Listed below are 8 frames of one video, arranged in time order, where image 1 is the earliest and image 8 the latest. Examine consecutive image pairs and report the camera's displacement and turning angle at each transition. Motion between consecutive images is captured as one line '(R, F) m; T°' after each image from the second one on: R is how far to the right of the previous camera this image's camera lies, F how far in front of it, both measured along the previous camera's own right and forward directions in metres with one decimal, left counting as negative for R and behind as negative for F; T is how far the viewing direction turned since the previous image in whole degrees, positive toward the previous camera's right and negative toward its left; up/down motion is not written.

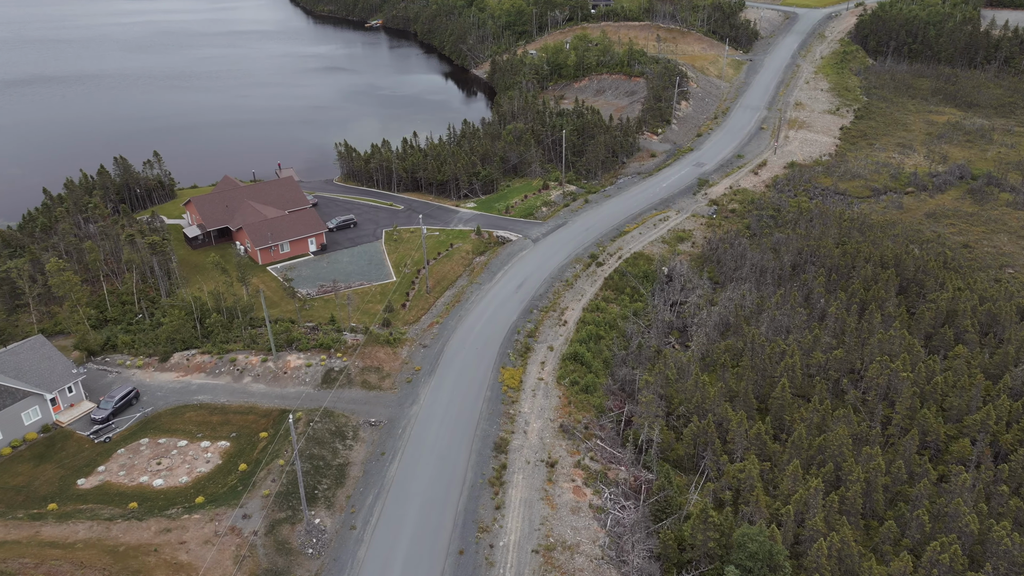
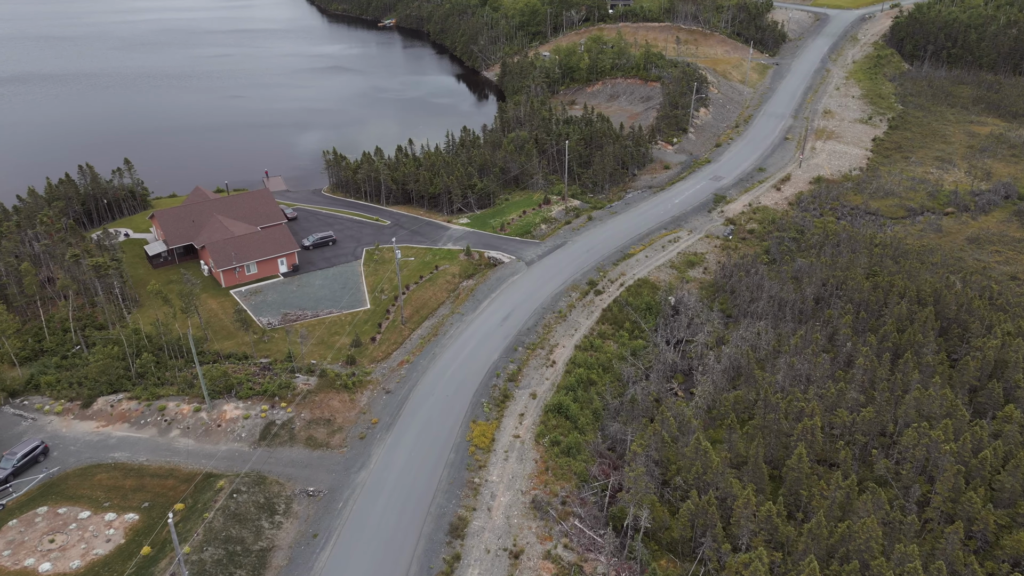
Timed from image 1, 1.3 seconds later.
(+2.3, +5.3) m; -2°
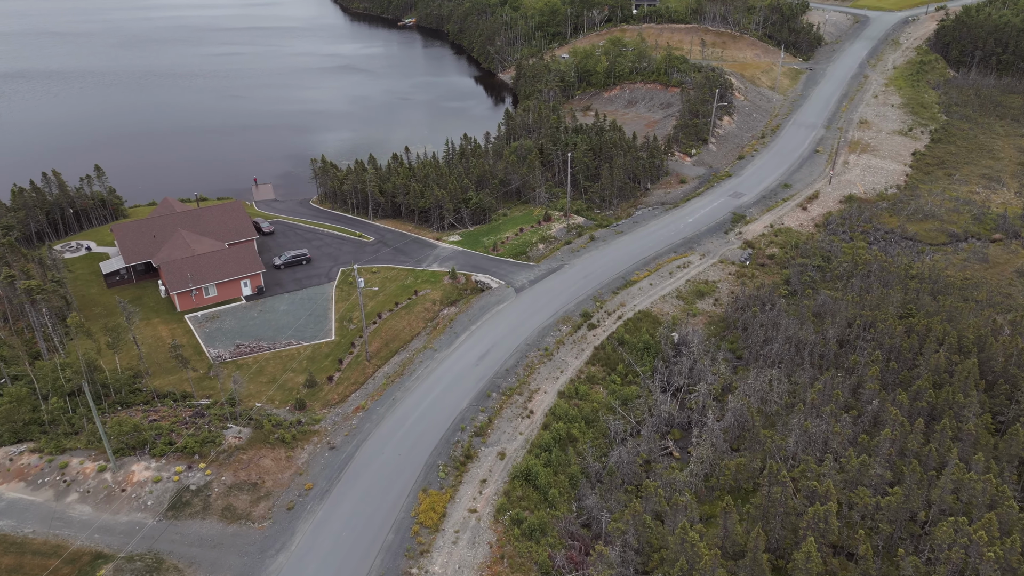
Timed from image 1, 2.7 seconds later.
(+2.7, +5.0) m; -2°
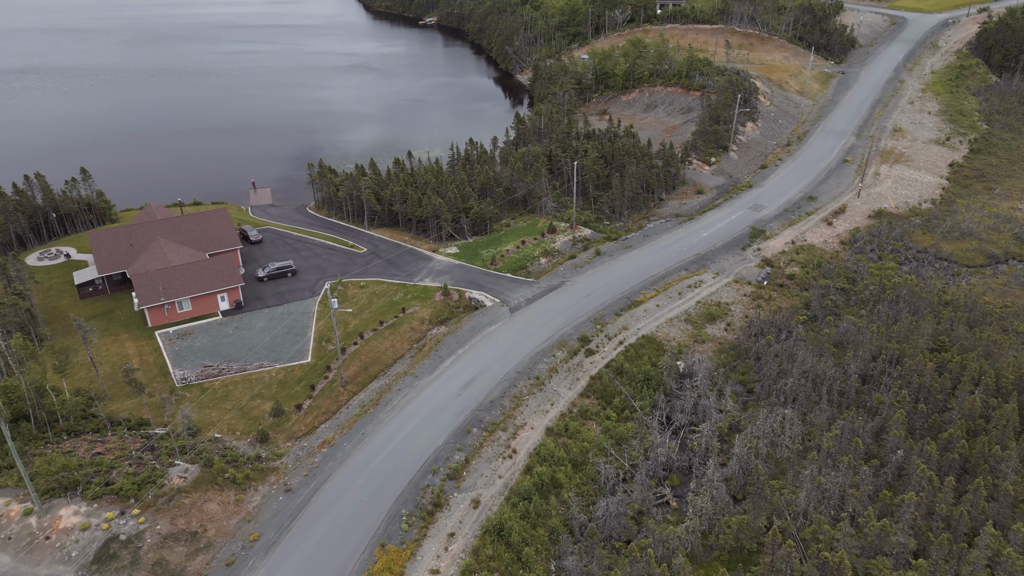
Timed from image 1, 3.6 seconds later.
(+1.9, +3.2) m; -2°
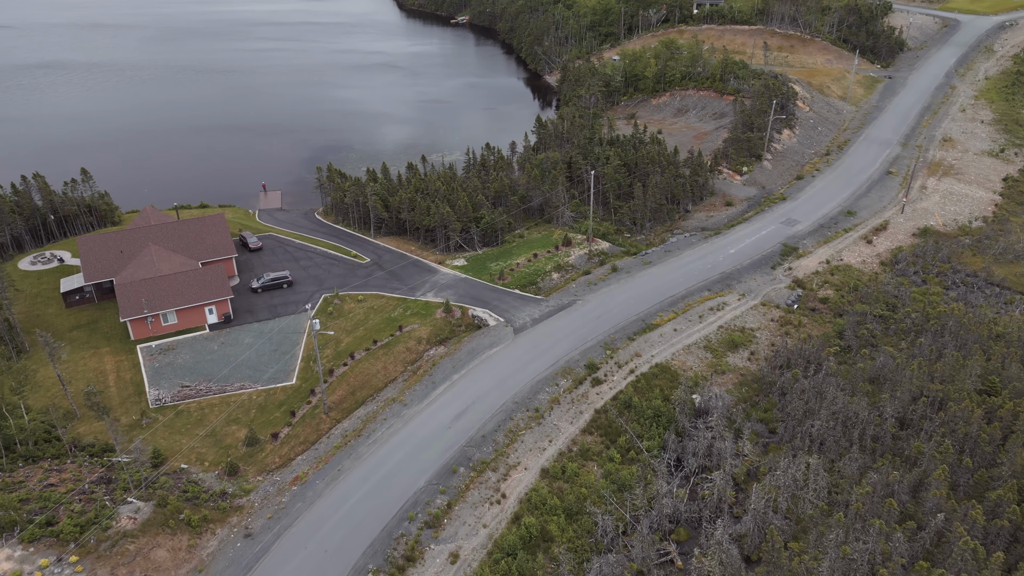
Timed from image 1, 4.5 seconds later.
(+1.6, +3.1) m; -3°
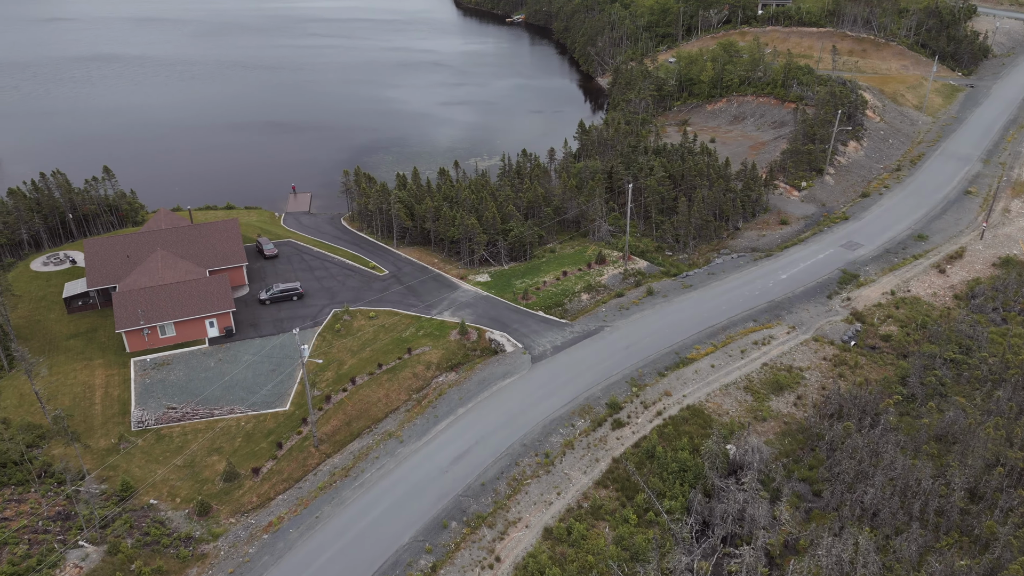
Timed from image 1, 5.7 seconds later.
(+1.7, +3.6) m; -4°
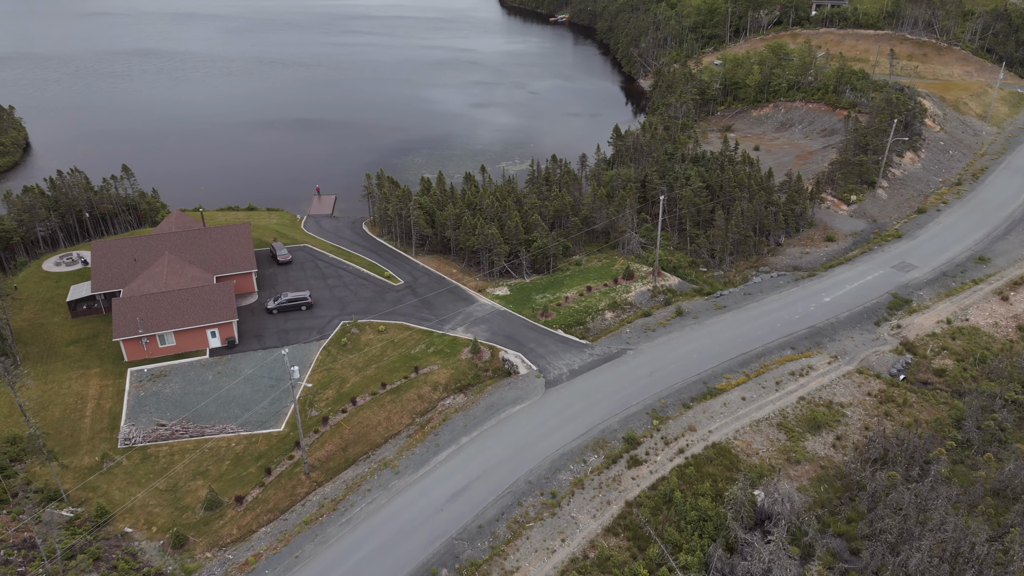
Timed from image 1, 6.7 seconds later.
(+1.2, +2.5) m; -3°
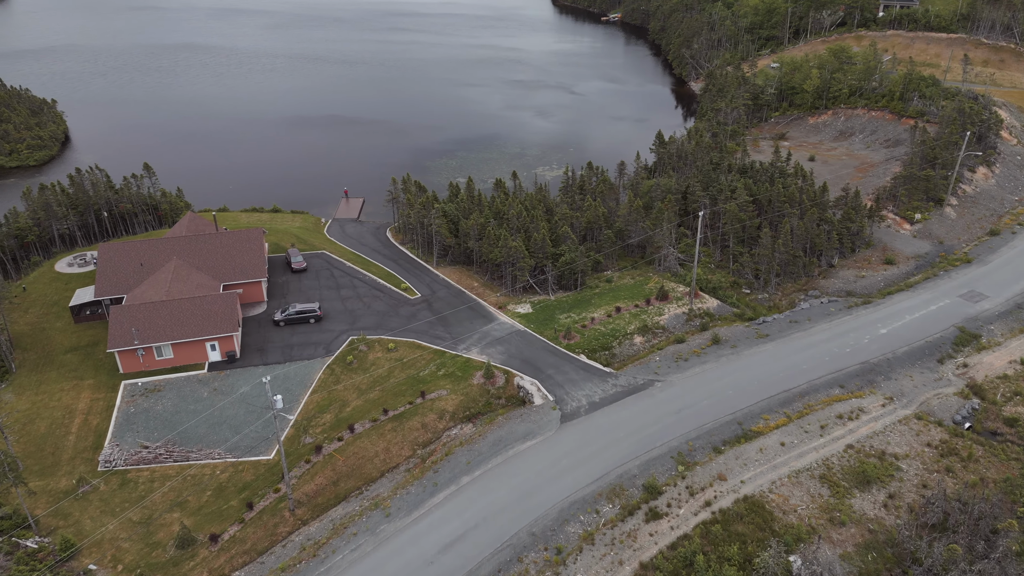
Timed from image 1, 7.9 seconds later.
(+1.4, +2.9) m; -4°
